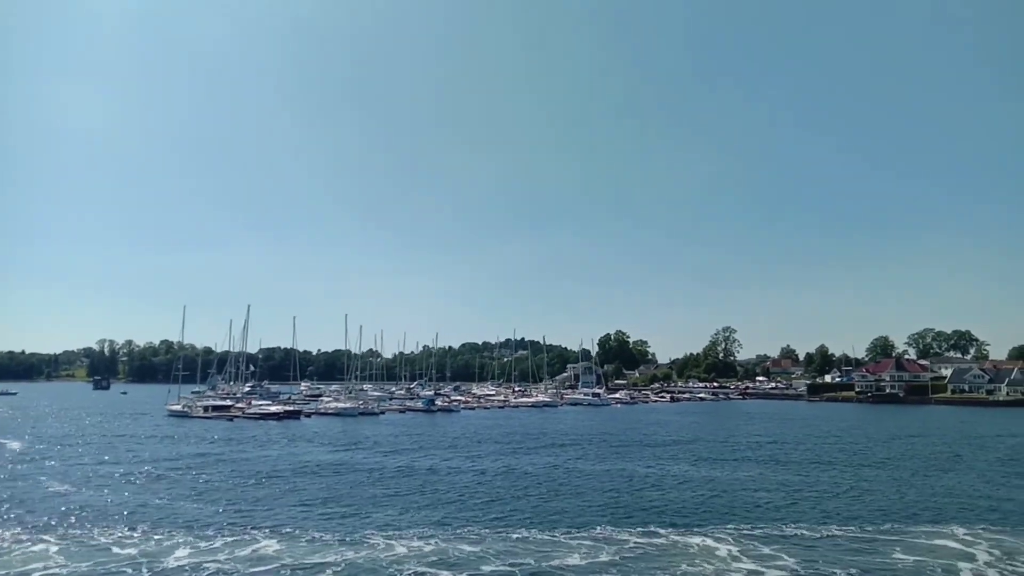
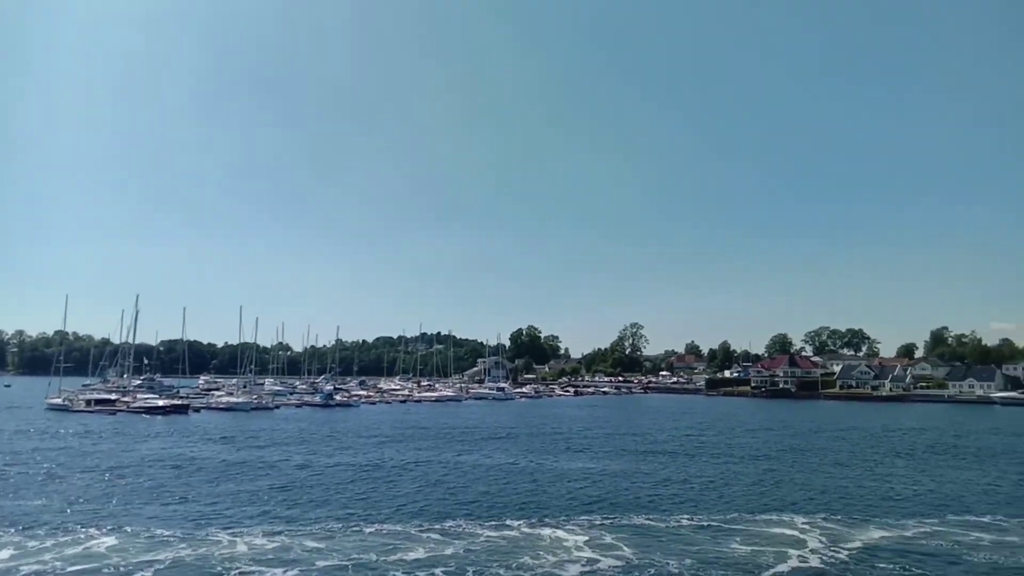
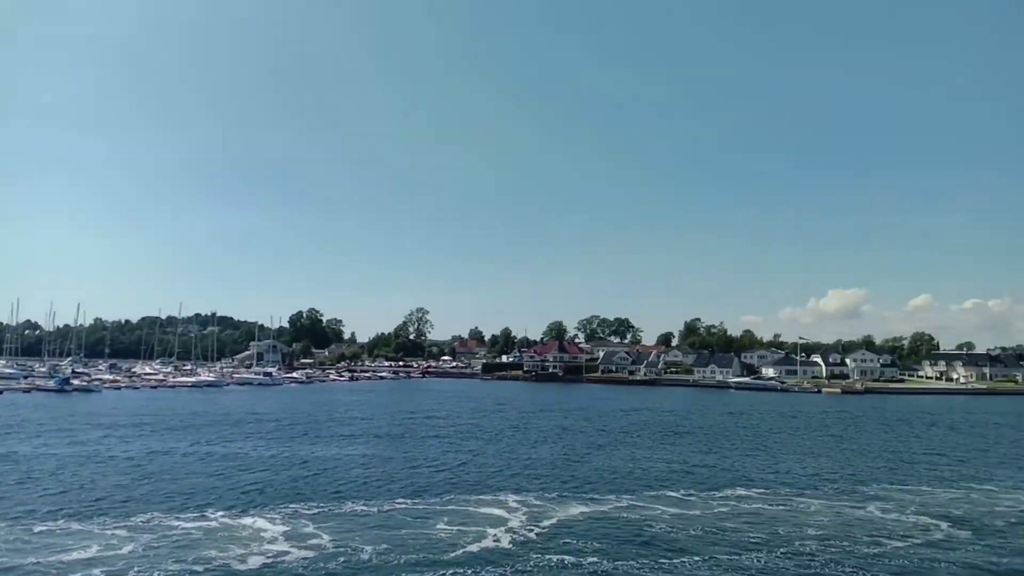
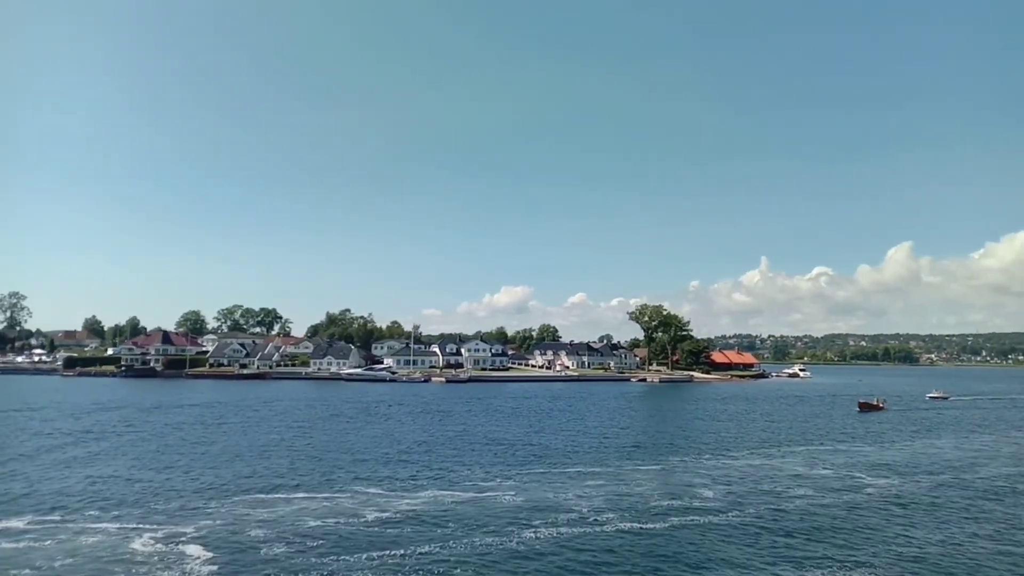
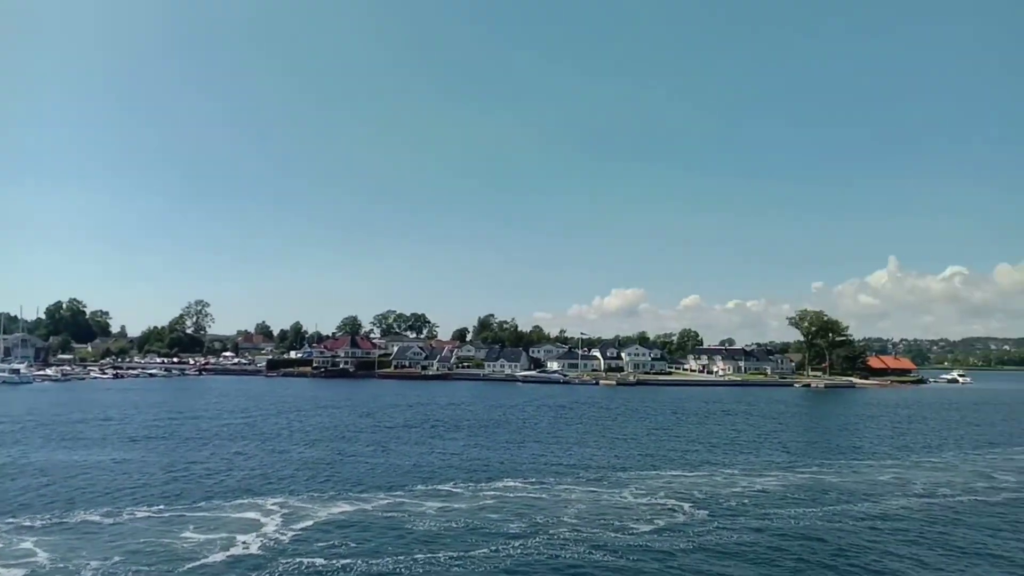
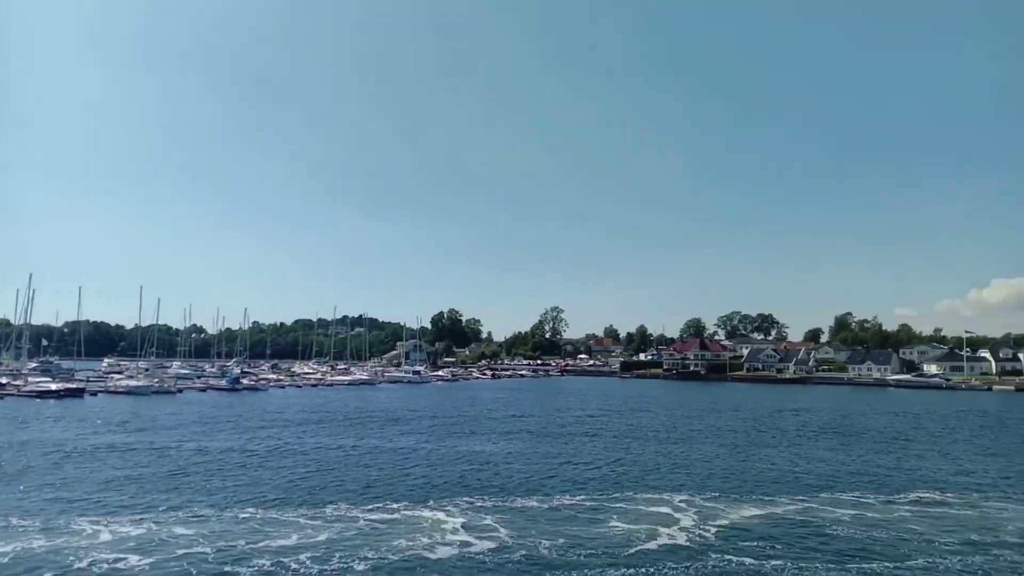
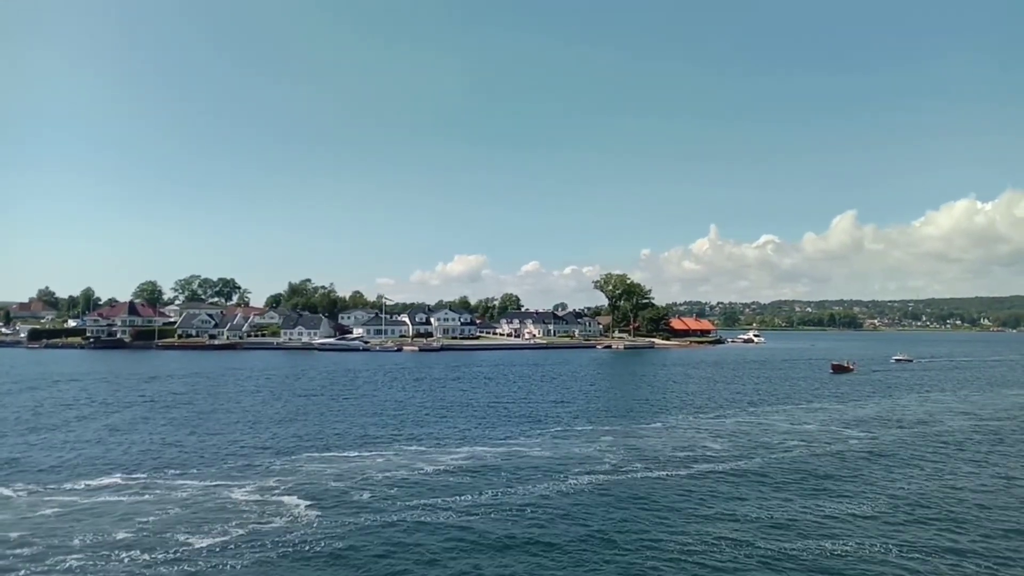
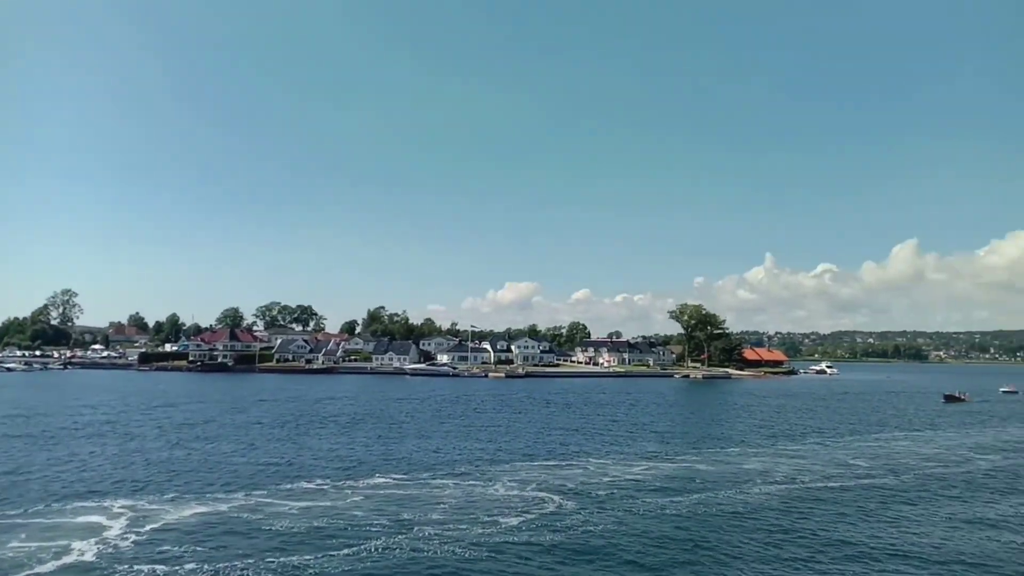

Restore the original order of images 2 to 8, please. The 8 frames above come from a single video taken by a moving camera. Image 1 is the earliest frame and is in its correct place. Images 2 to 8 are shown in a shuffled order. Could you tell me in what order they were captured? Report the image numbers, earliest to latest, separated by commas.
2, 6, 3, 5, 8, 7, 4
